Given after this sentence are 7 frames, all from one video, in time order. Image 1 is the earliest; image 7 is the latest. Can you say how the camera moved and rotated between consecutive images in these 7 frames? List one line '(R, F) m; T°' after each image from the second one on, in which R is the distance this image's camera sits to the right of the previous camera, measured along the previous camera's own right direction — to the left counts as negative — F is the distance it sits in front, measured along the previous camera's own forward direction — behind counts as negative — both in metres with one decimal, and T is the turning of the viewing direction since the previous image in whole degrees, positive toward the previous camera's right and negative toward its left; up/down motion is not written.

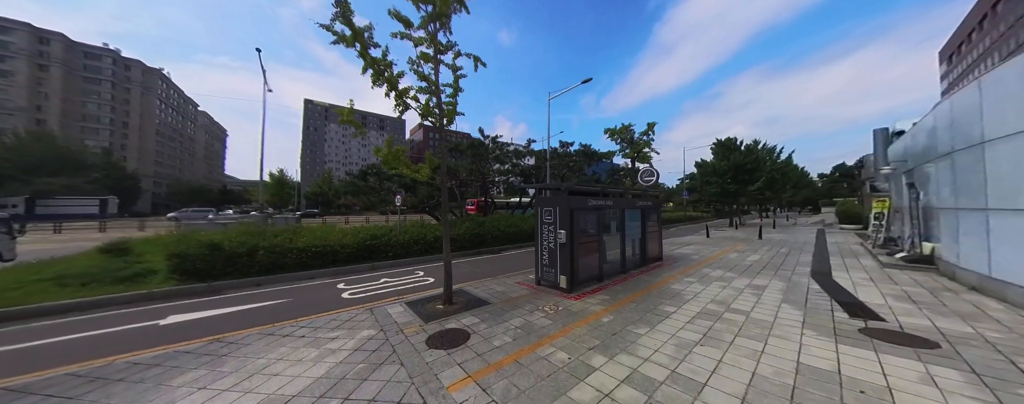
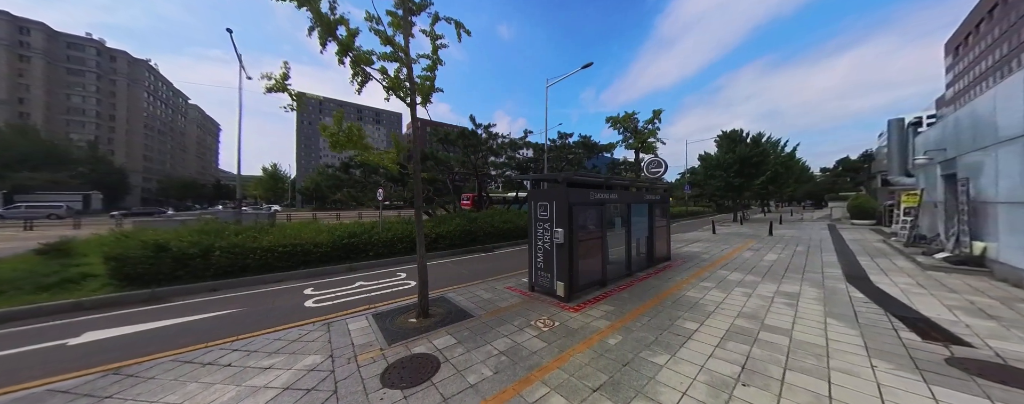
(+0.2, +0.9) m; 0°
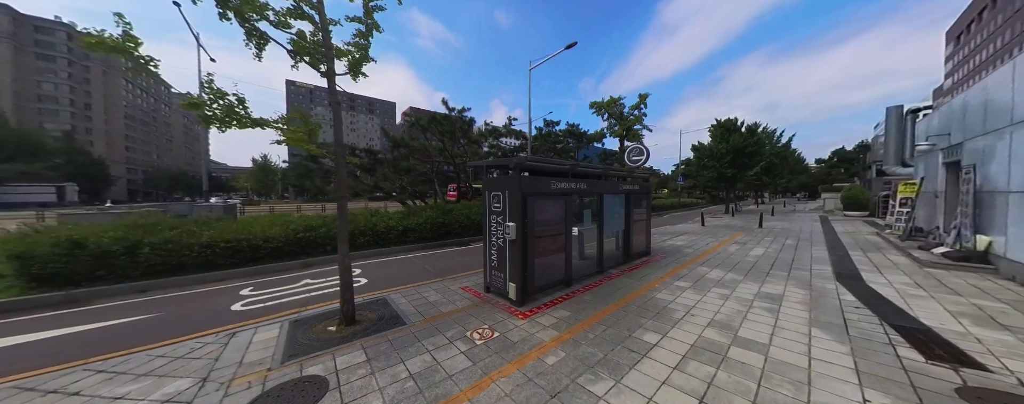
(+0.9, +0.7) m; +1°
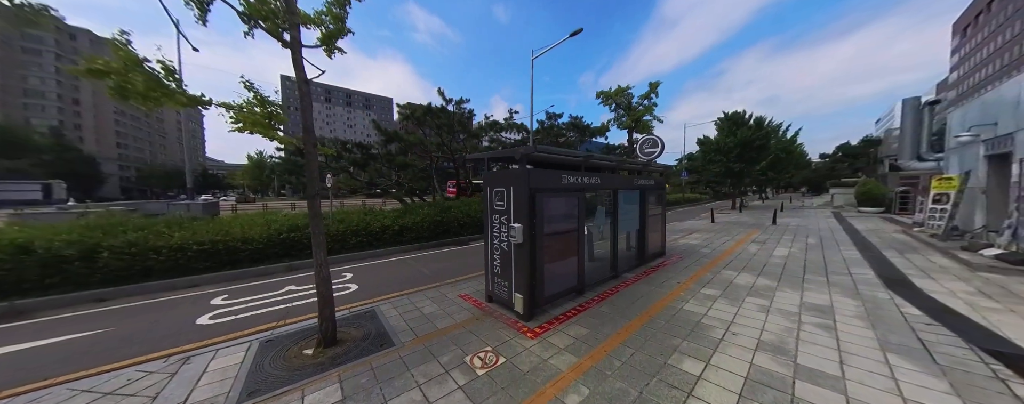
(-0.1, +0.6) m; 0°
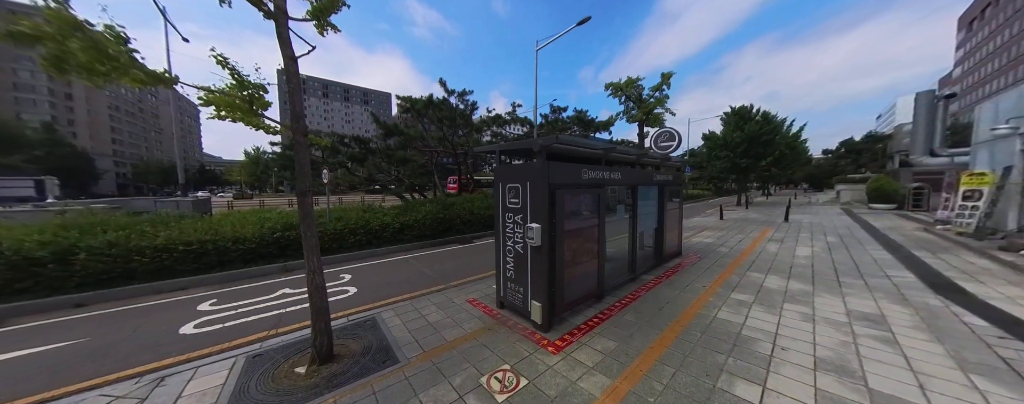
(-0.2, +0.4) m; 0°
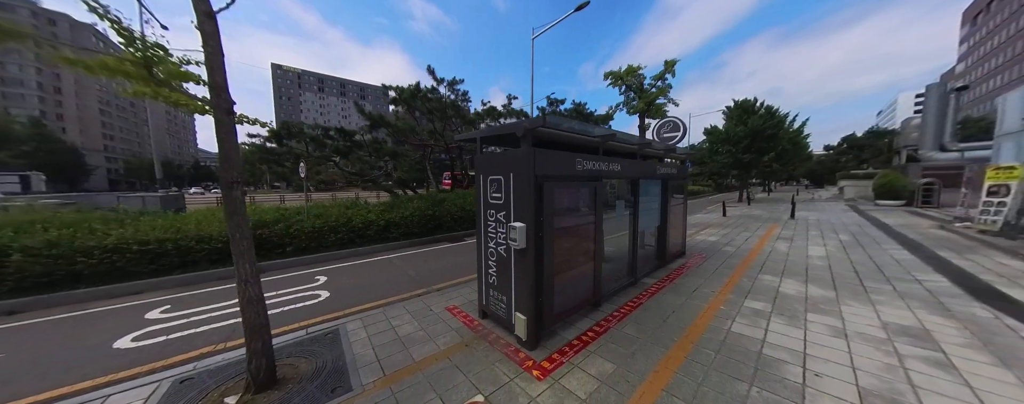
(+0.2, +0.5) m; 0°
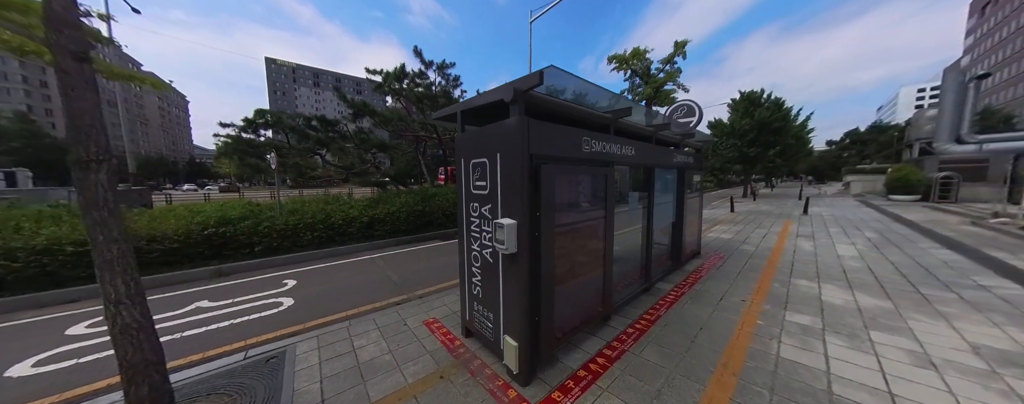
(+0.1, +0.7) m; 0°
